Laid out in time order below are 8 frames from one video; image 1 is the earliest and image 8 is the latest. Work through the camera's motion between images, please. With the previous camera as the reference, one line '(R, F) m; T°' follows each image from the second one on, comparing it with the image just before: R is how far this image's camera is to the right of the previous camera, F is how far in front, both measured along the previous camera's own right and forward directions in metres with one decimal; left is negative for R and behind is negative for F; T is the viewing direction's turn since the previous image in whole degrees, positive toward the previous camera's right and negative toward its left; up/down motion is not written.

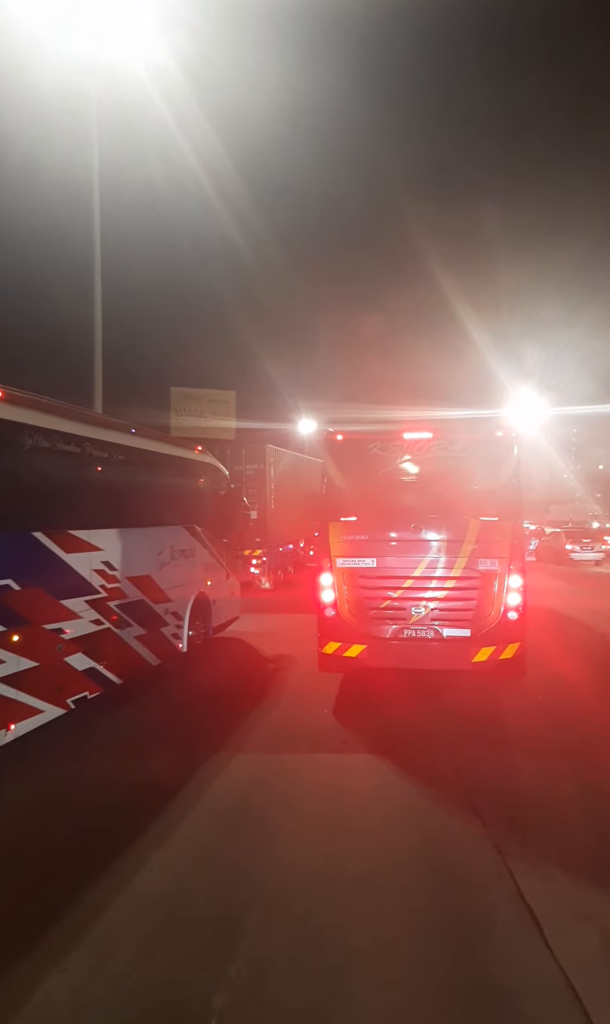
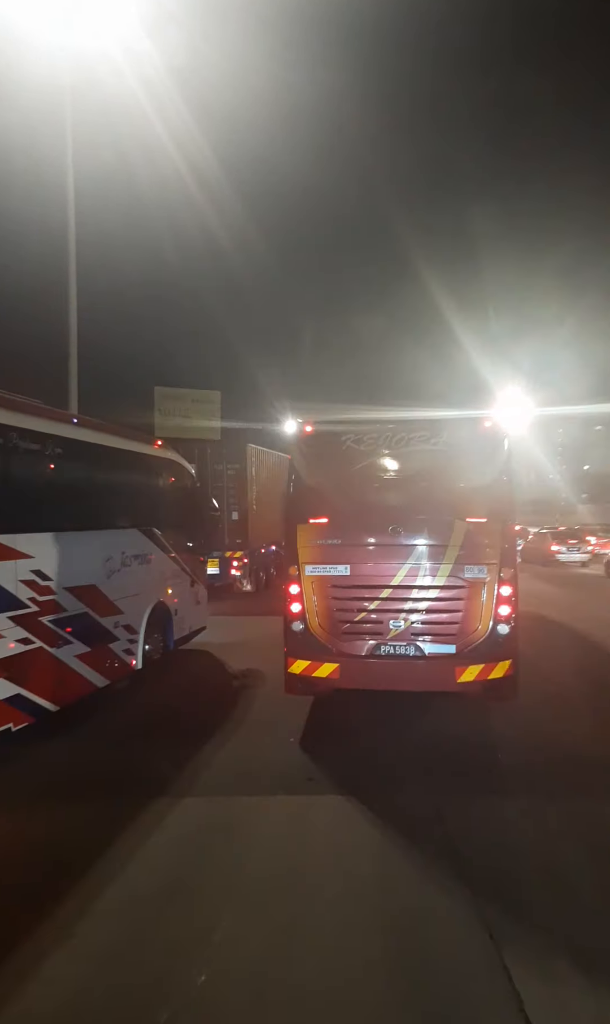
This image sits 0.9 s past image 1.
(+0.2, +0.8) m; +1°
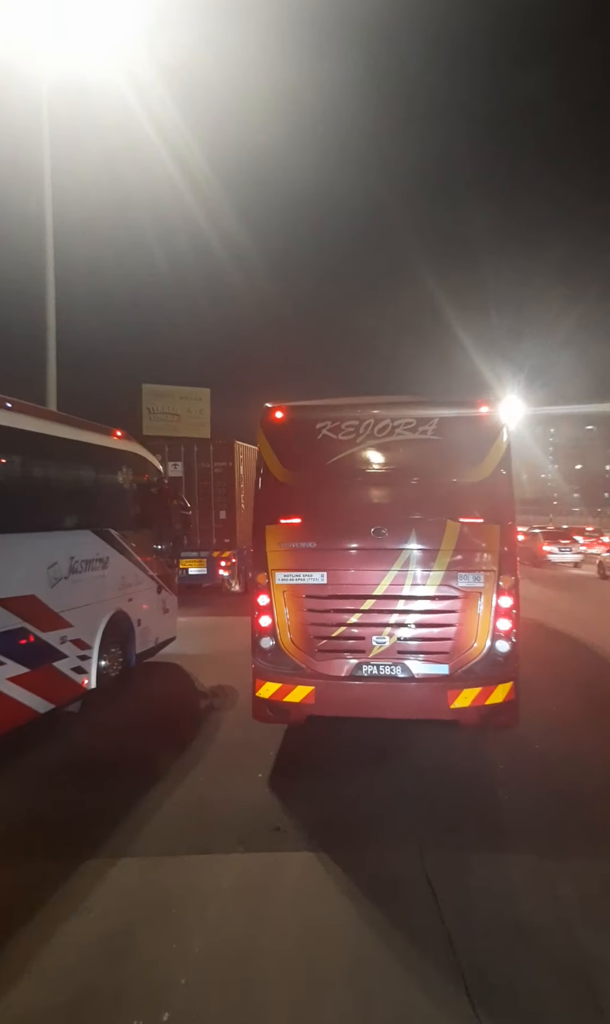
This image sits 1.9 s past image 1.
(+0.2, +0.8) m; +1°
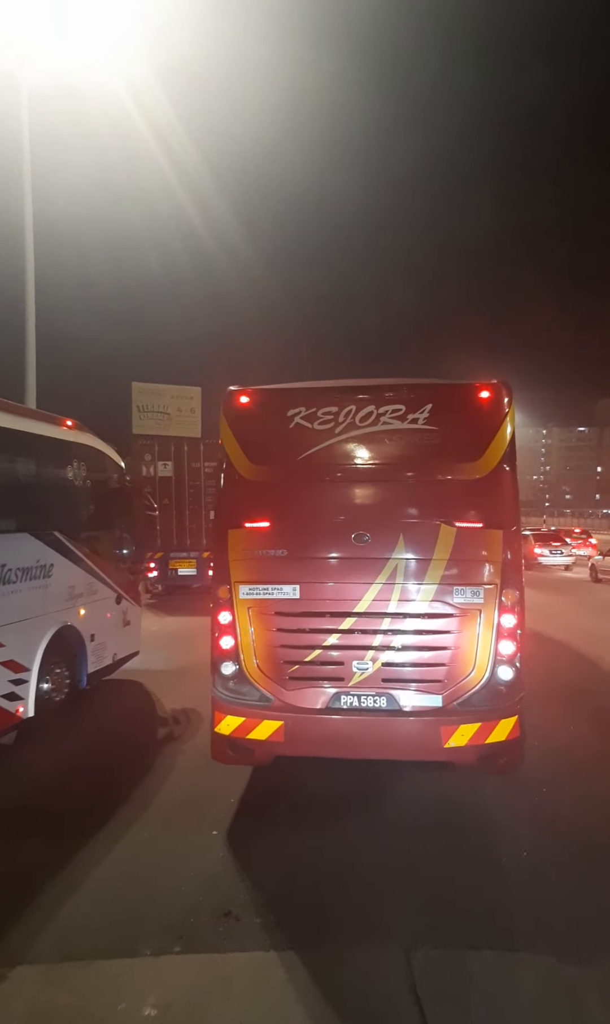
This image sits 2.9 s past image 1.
(+0.2, +0.8) m; +1°
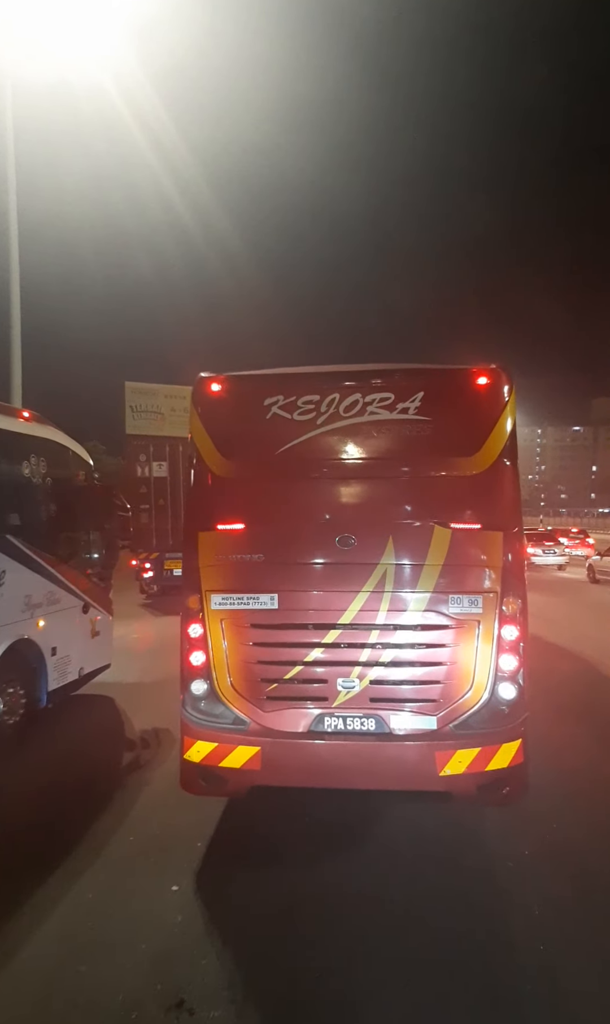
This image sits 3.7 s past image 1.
(+0.1, +0.4) m; 0°
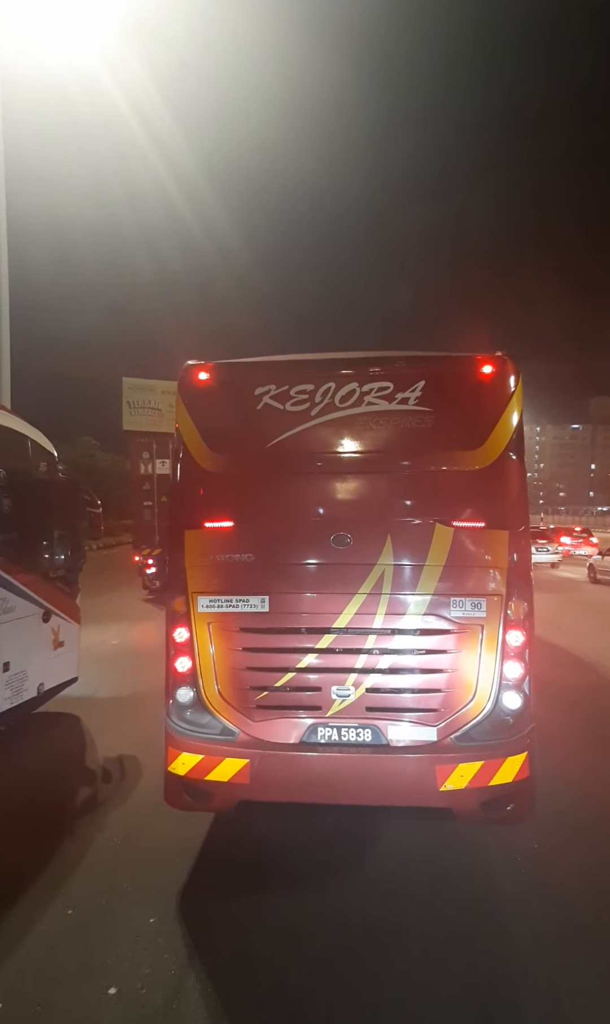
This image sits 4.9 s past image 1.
(0.0, +0.2) m; 0°
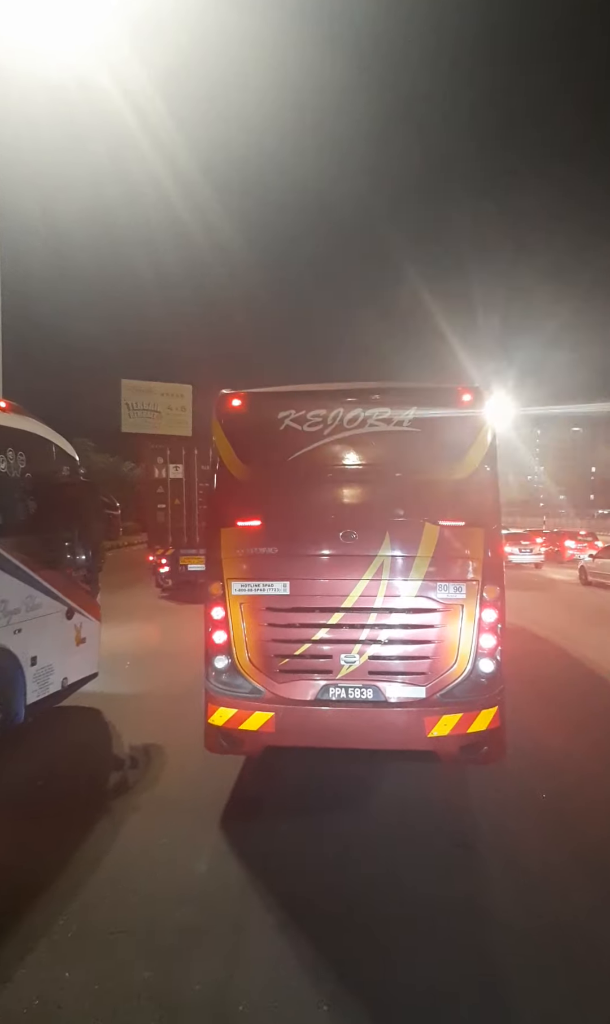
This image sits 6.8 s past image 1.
(-0.1, -0.9) m; 0°
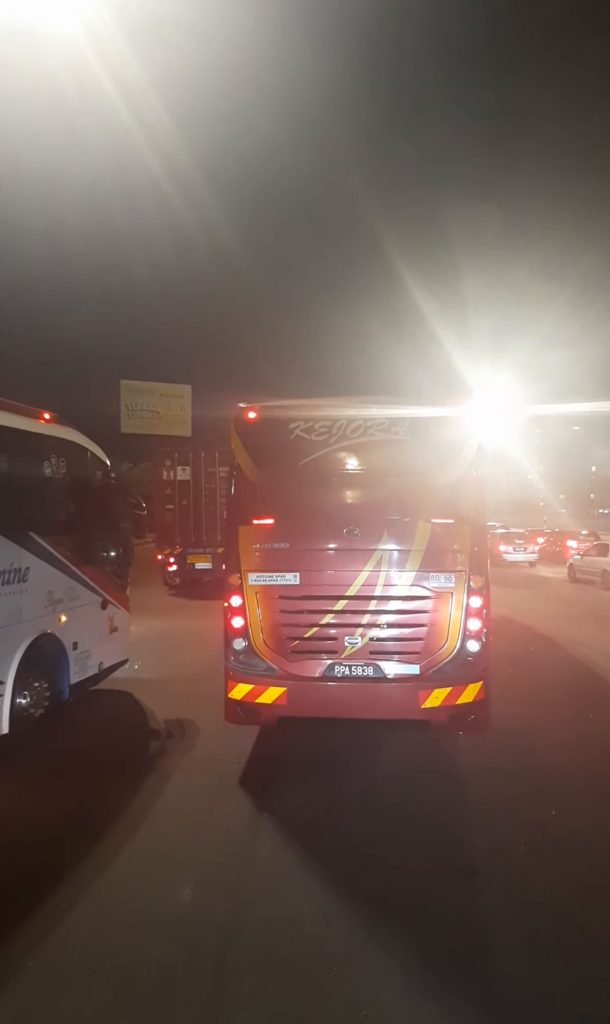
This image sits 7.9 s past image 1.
(-0.1, -0.6) m; 0°
